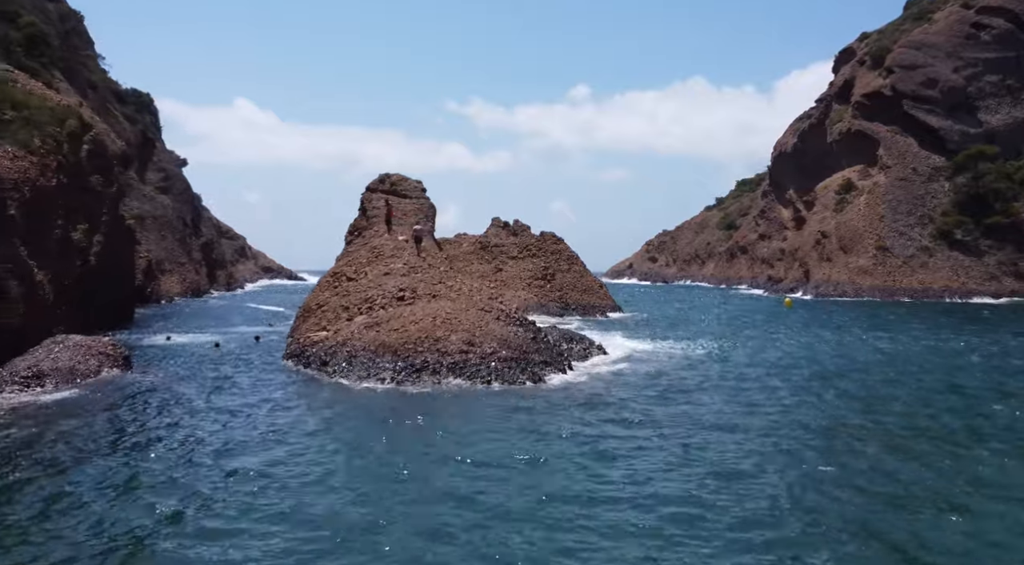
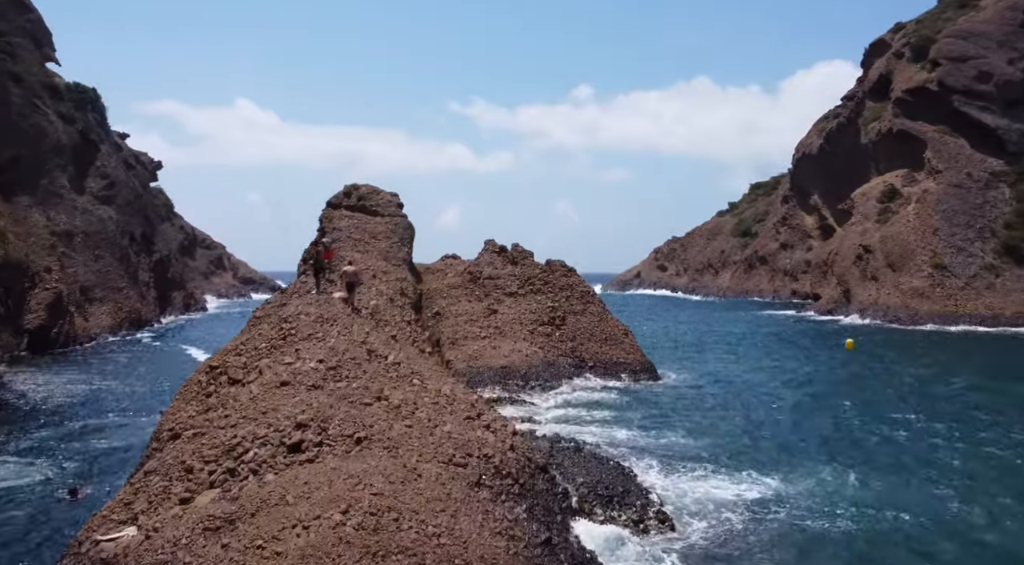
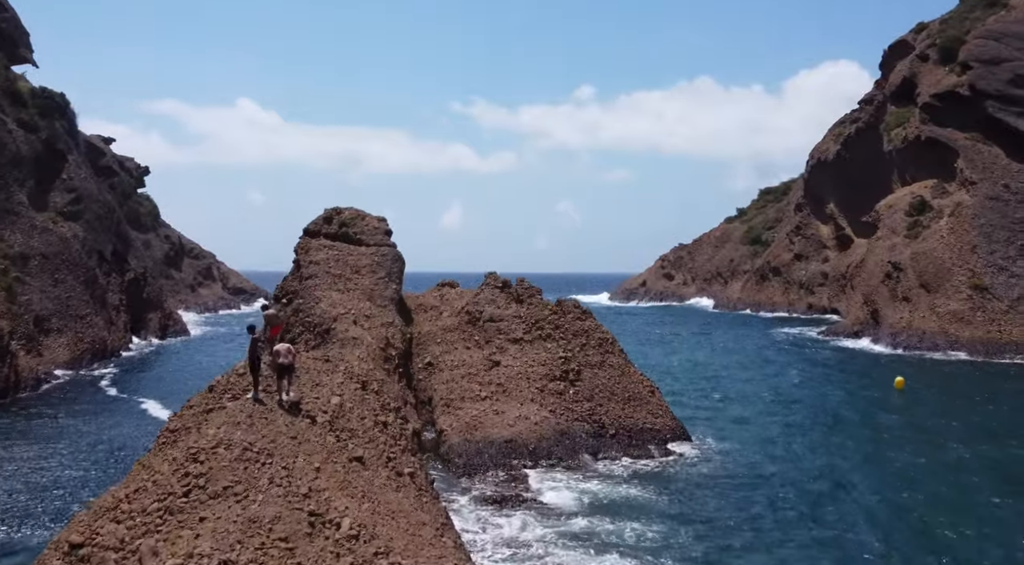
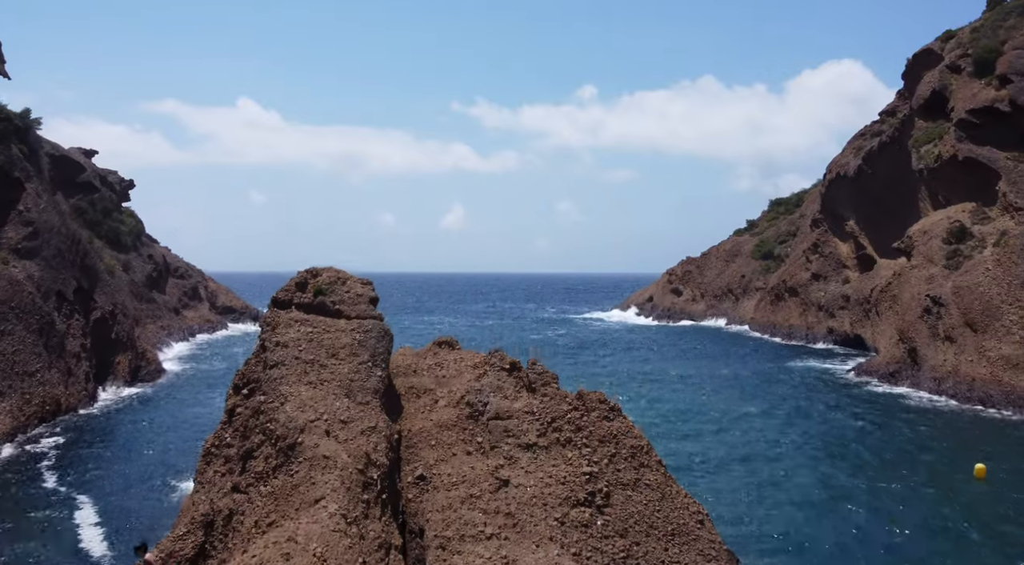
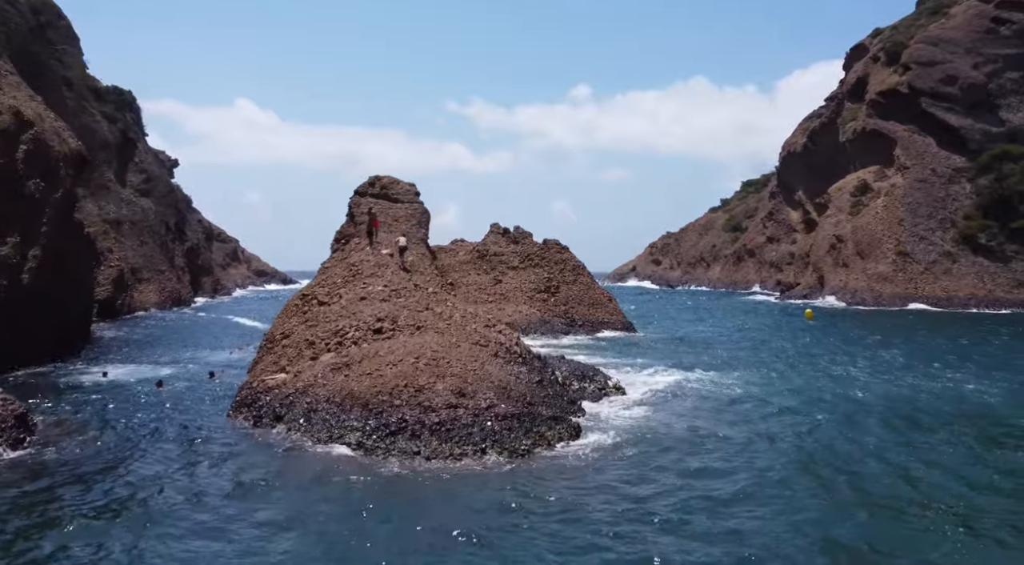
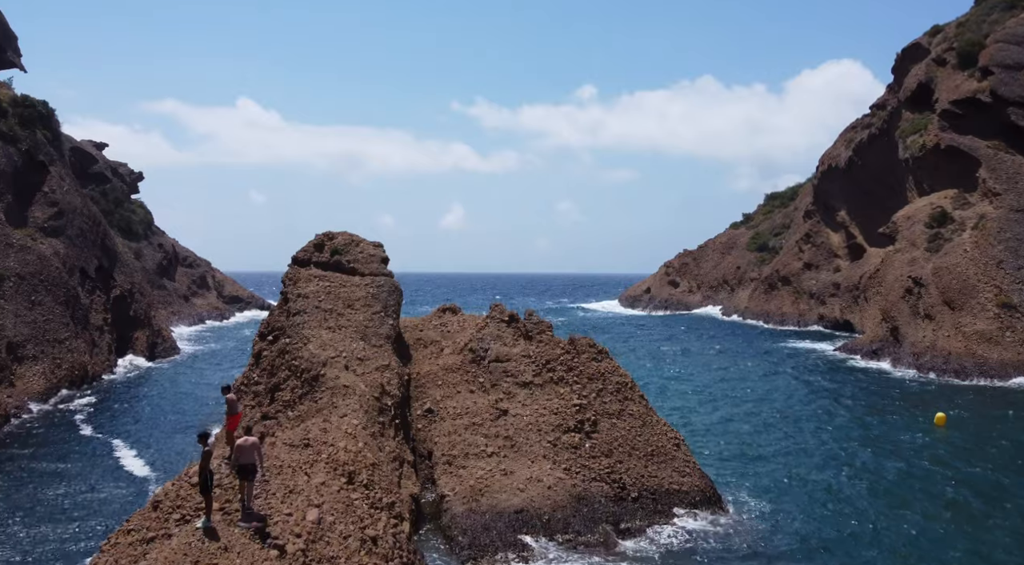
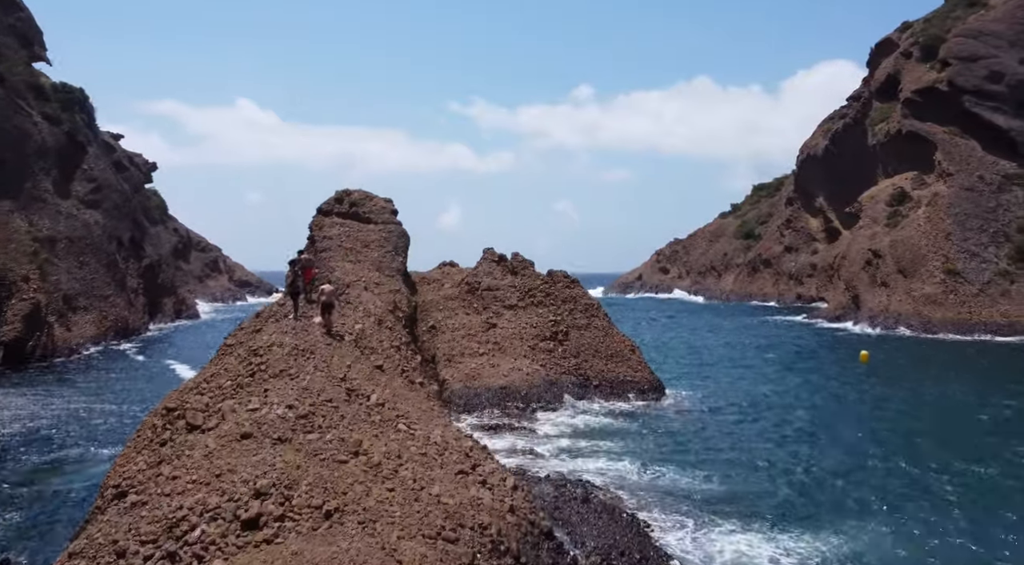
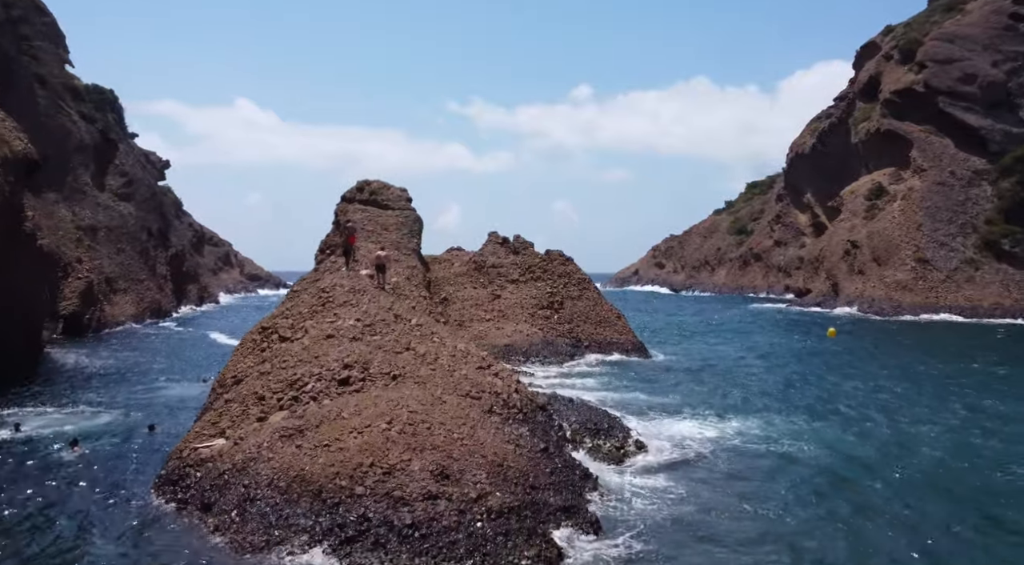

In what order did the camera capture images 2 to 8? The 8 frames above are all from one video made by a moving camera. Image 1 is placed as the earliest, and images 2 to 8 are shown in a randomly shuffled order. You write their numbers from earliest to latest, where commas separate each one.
5, 8, 2, 7, 3, 6, 4
